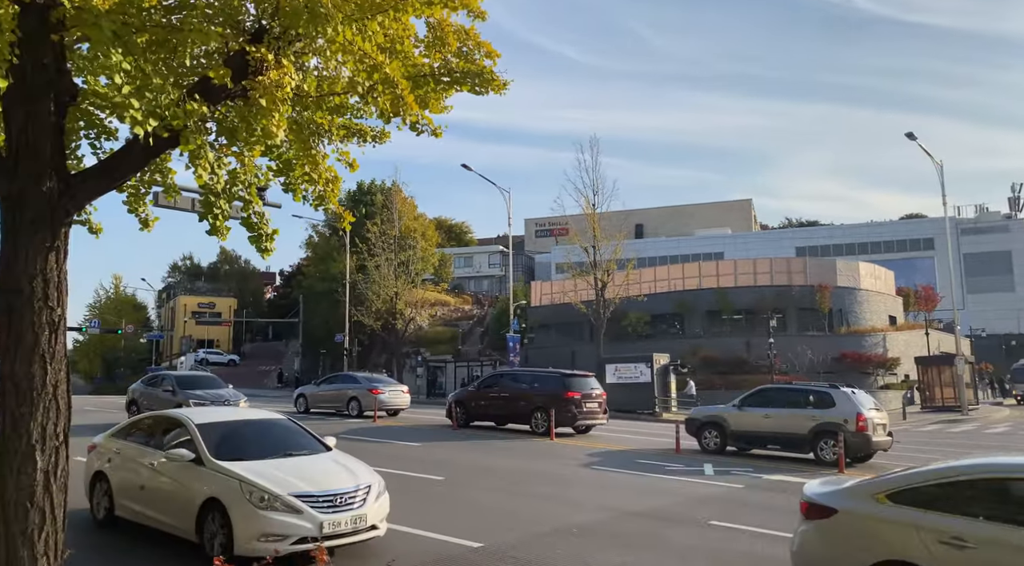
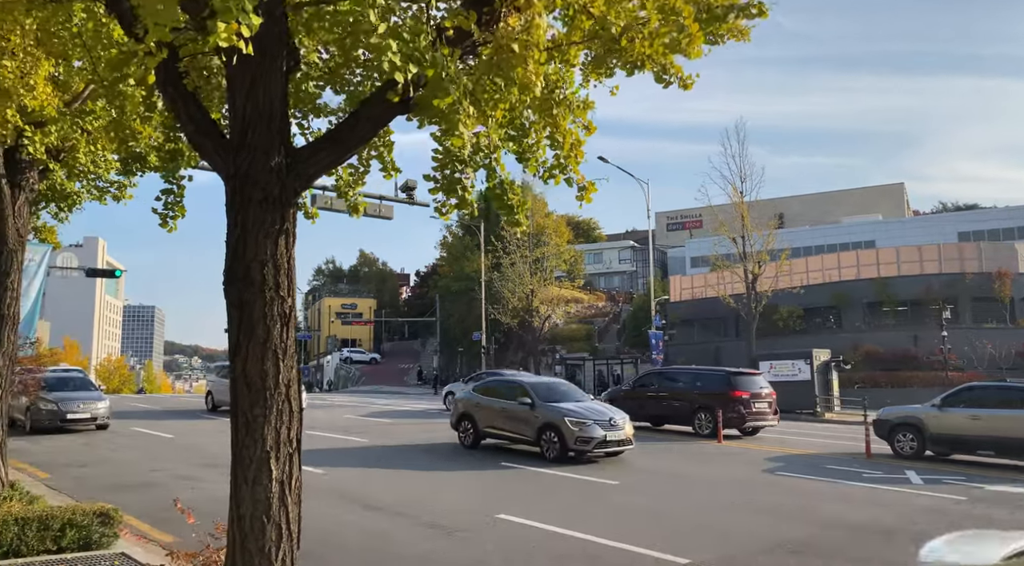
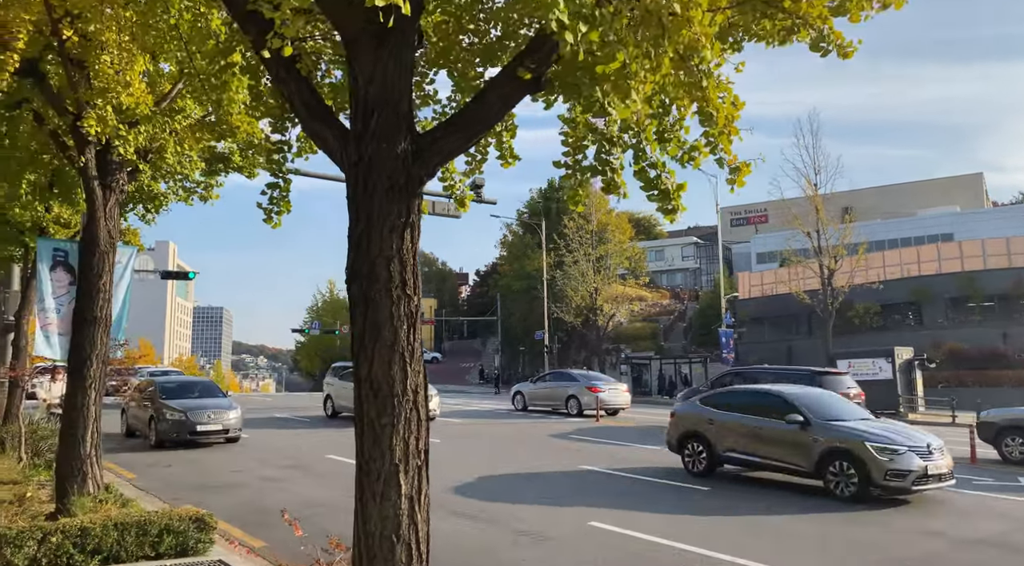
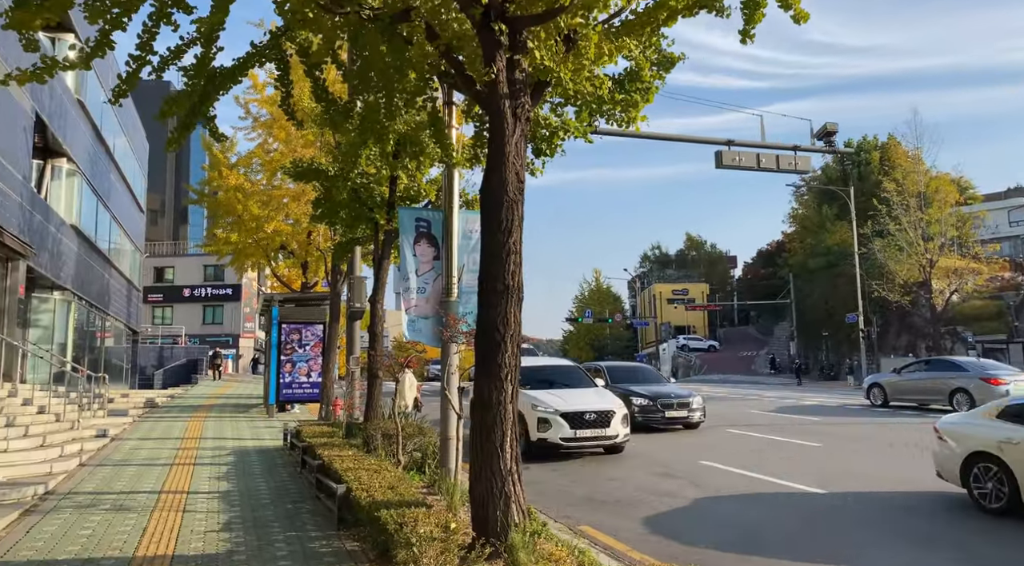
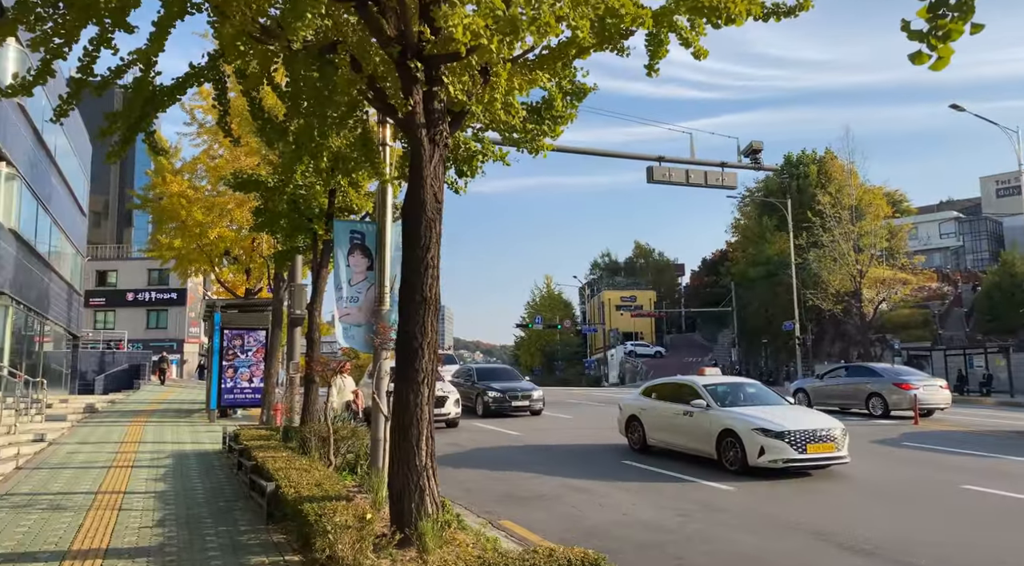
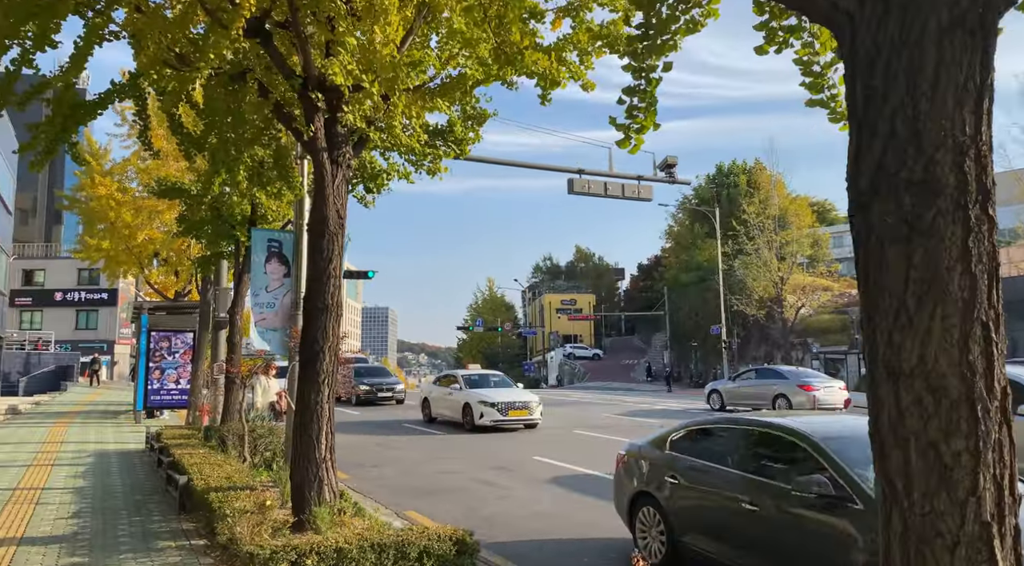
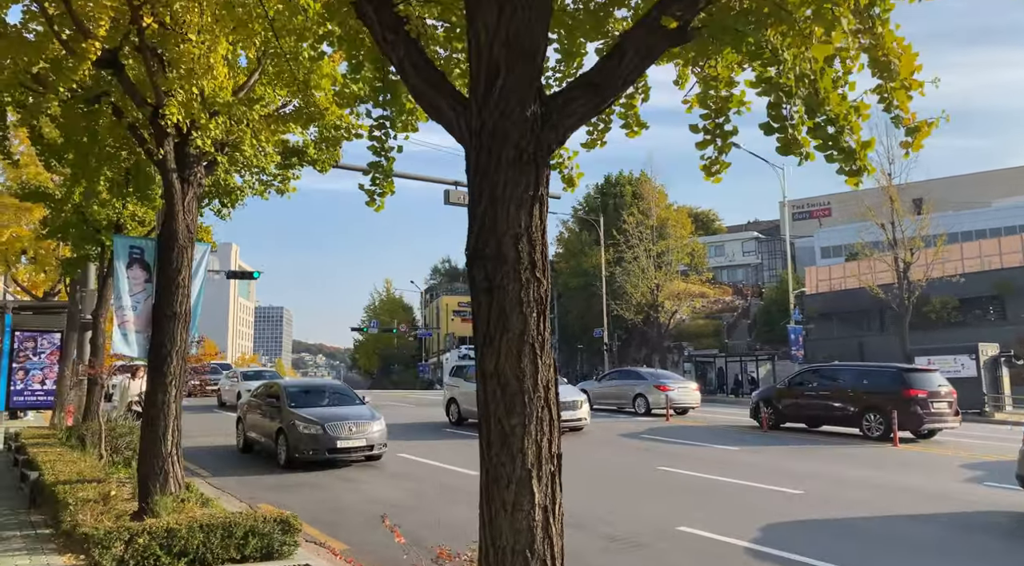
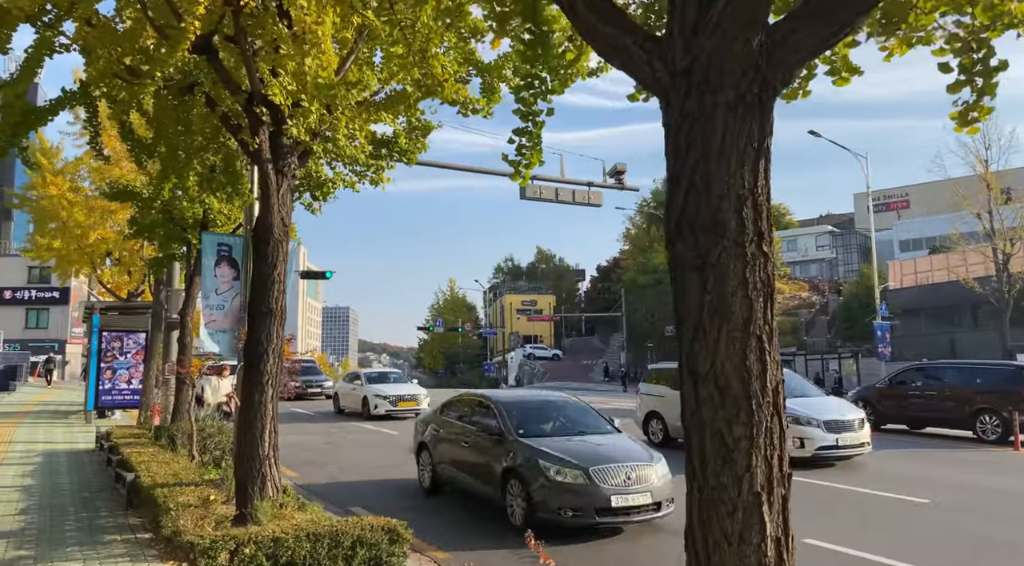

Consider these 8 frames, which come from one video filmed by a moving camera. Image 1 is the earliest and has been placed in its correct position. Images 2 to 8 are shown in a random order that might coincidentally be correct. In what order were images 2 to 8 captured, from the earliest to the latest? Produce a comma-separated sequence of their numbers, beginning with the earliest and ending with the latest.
2, 3, 7, 8, 6, 5, 4
